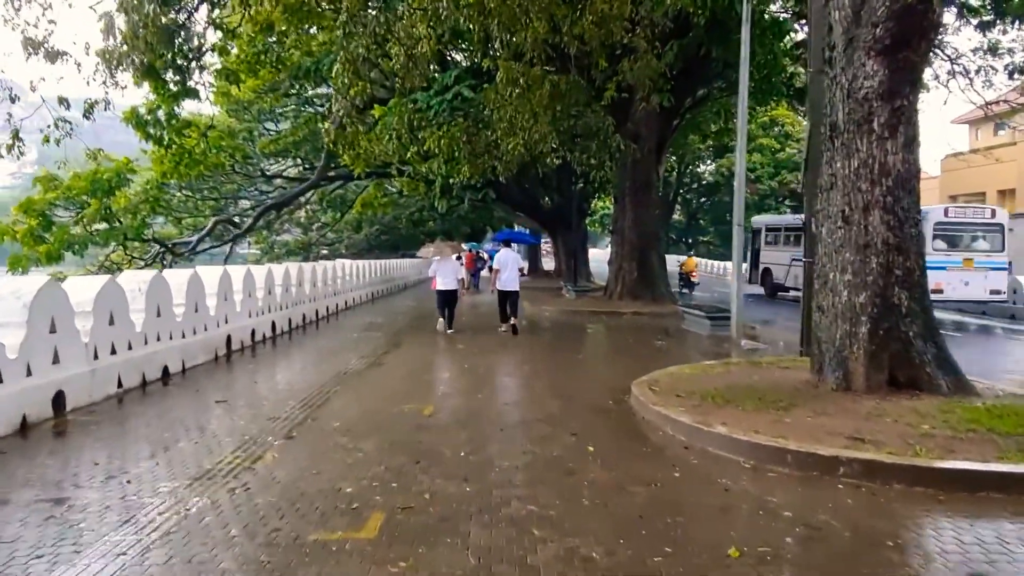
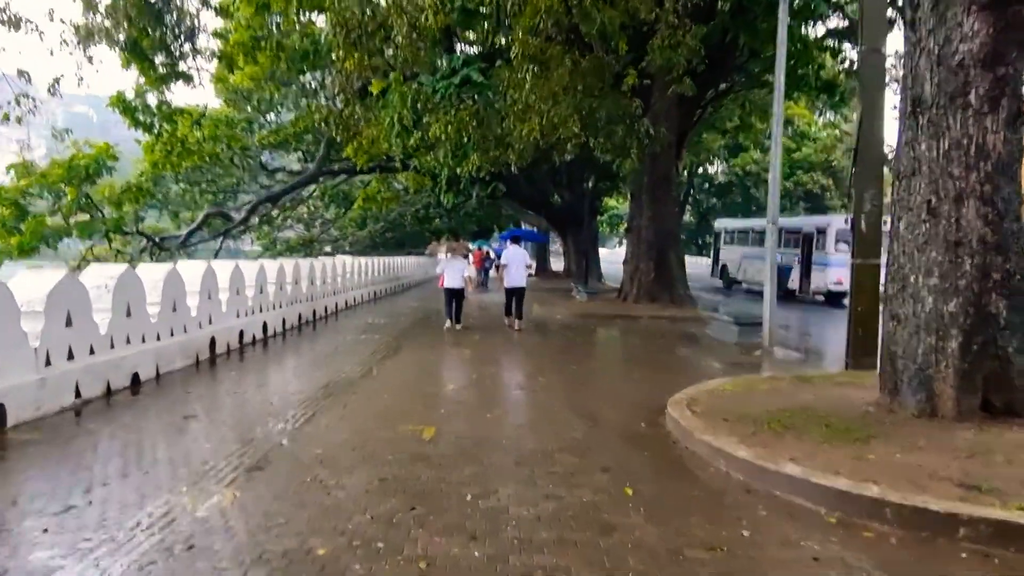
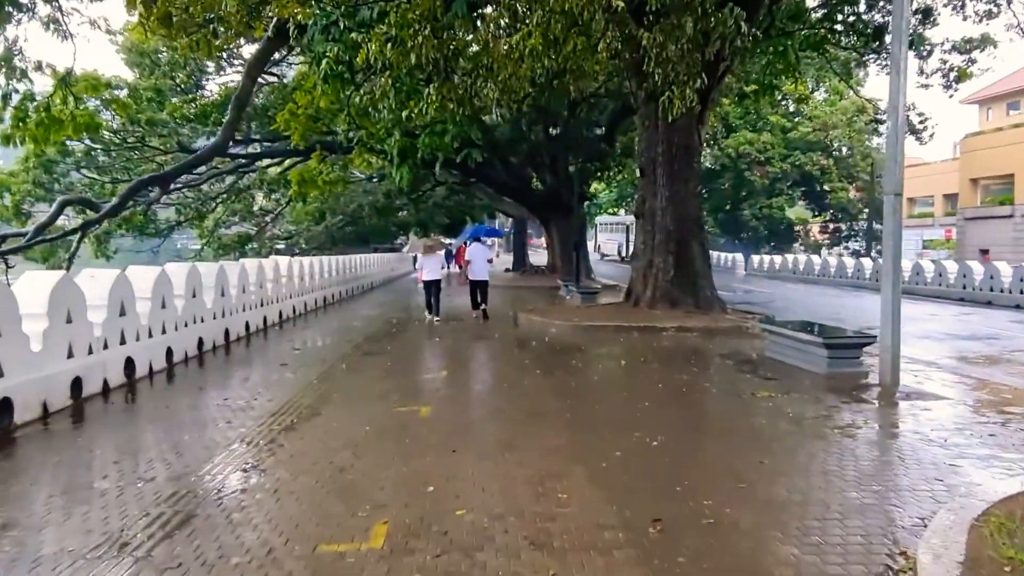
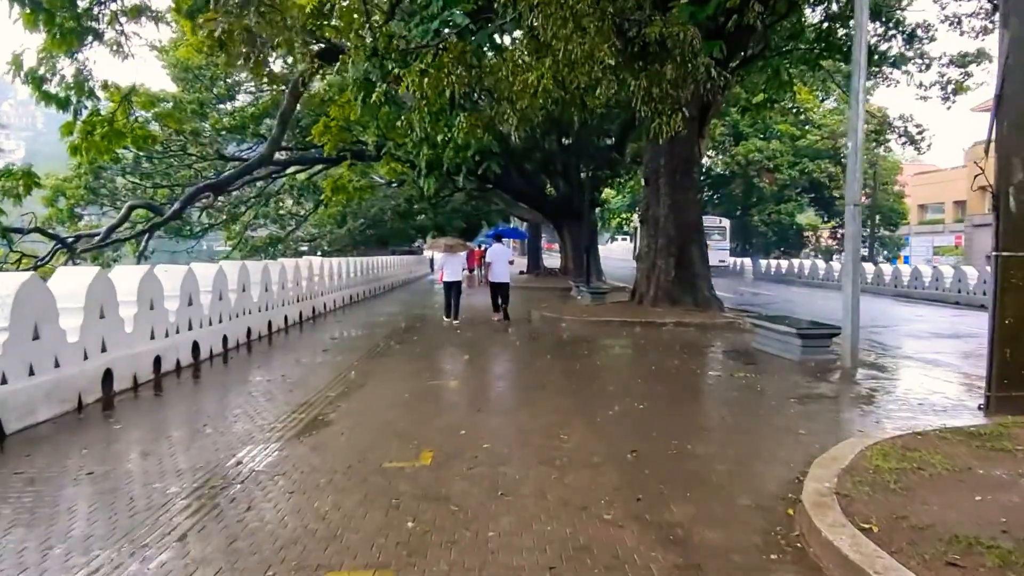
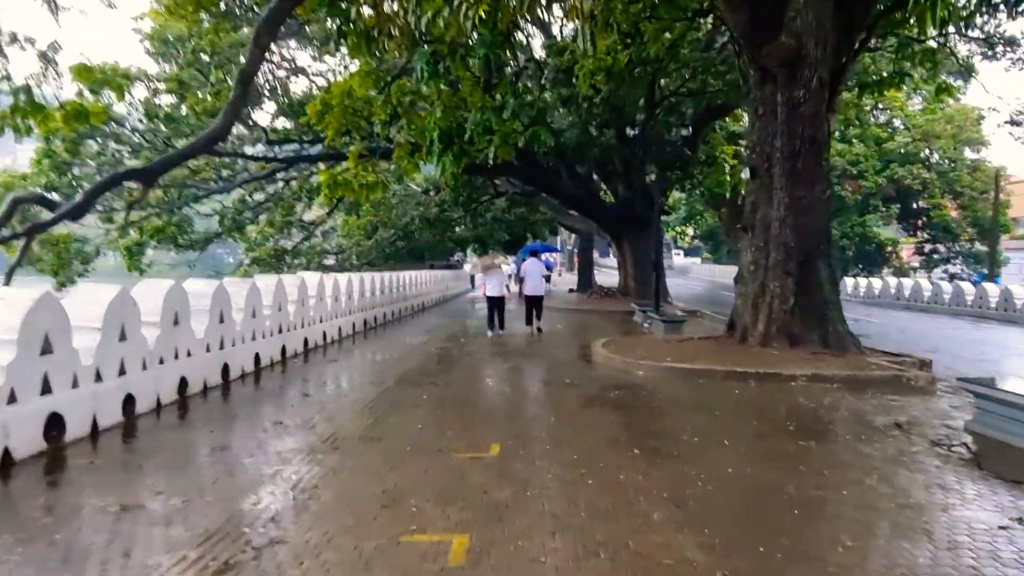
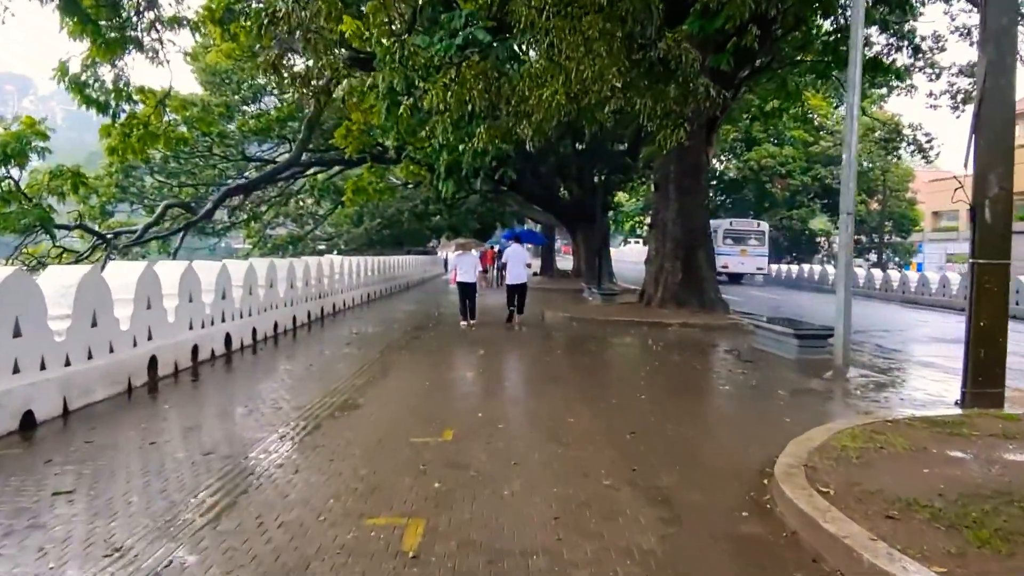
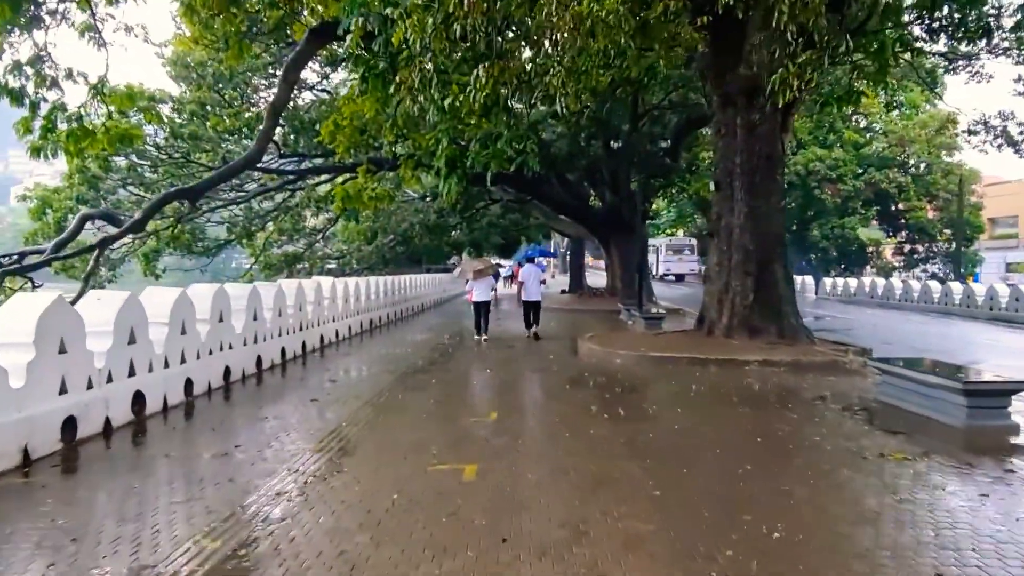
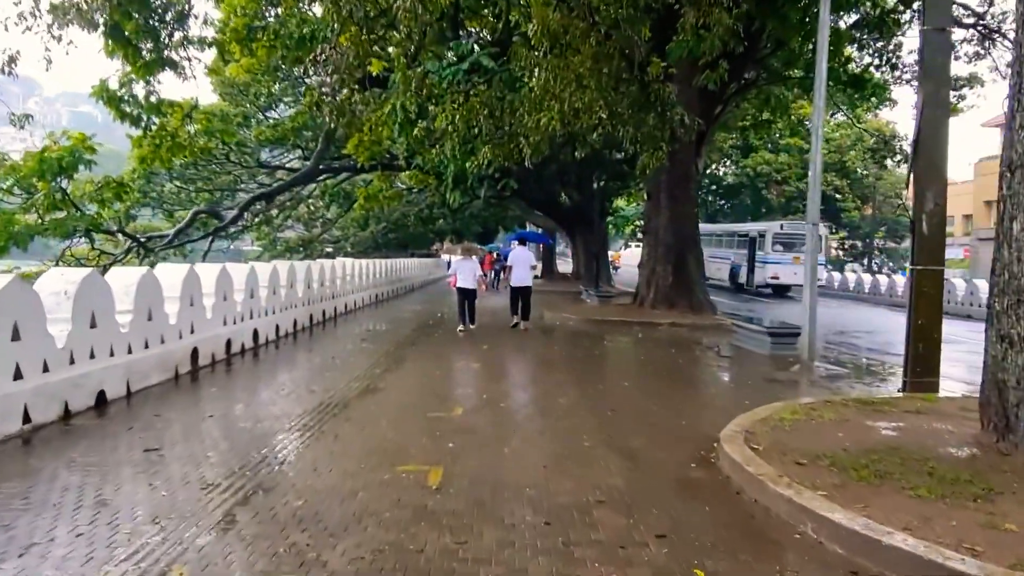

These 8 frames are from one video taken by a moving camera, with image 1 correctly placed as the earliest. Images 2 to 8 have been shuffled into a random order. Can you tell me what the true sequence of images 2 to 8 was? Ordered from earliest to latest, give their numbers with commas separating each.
2, 8, 6, 4, 3, 7, 5
